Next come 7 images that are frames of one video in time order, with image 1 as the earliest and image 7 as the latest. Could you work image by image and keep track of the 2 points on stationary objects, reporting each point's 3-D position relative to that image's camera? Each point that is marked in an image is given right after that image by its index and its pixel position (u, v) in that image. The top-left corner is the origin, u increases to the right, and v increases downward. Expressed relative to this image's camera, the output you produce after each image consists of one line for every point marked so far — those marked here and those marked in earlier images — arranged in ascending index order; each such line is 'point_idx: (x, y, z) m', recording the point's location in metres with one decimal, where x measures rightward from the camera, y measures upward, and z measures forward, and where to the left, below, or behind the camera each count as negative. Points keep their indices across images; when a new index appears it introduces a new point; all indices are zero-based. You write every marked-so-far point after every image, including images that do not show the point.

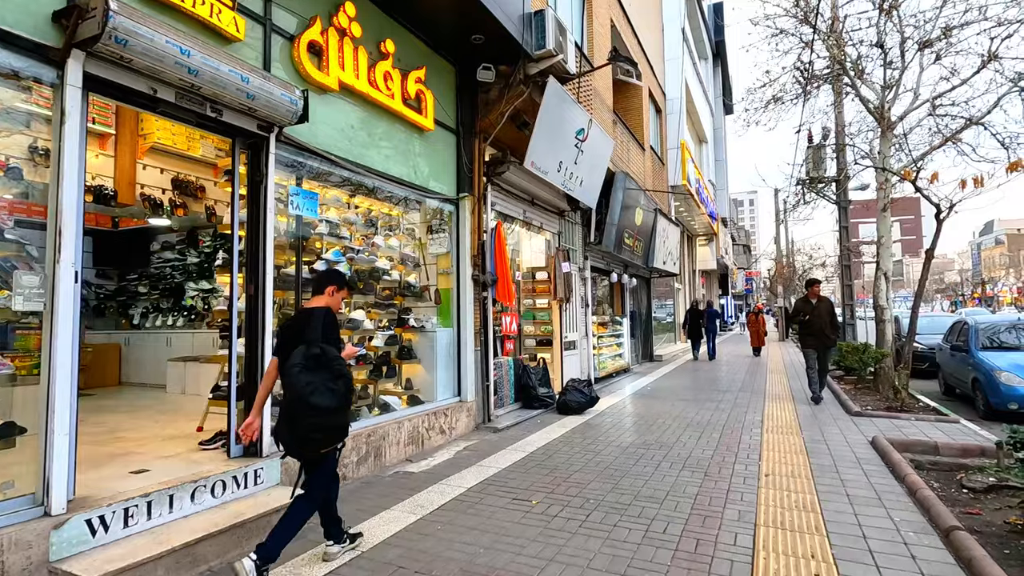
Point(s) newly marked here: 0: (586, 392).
0: (+1.2, -1.7, +8.6) m
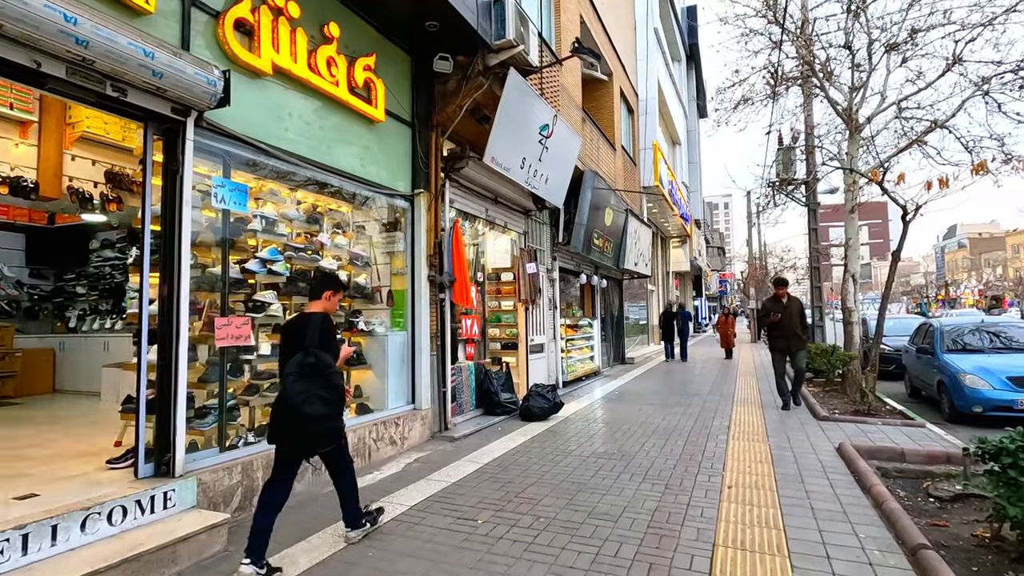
0: (+0.6, -1.7, +8.2) m
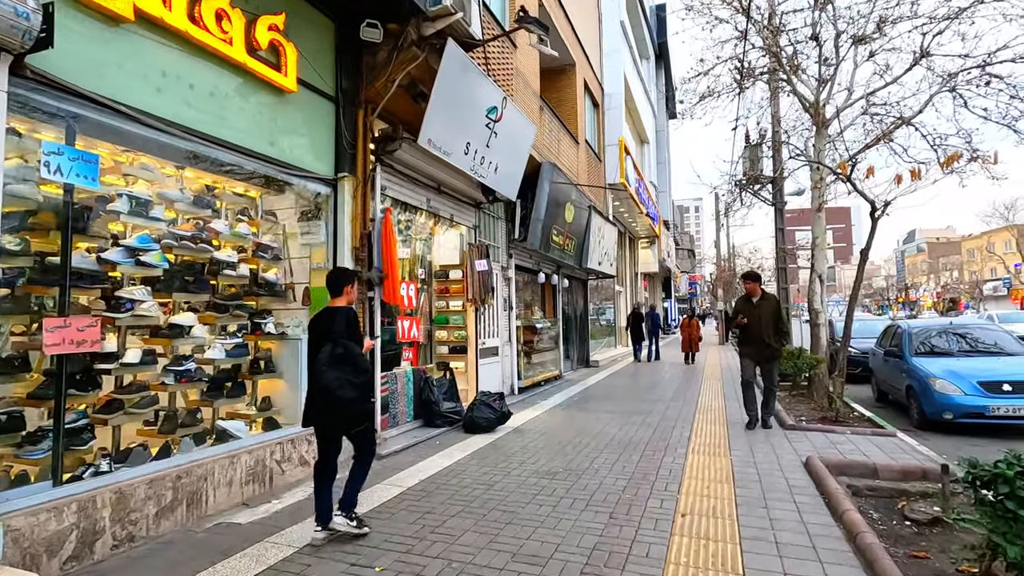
0: (-0.2, -1.7, +7.5) m
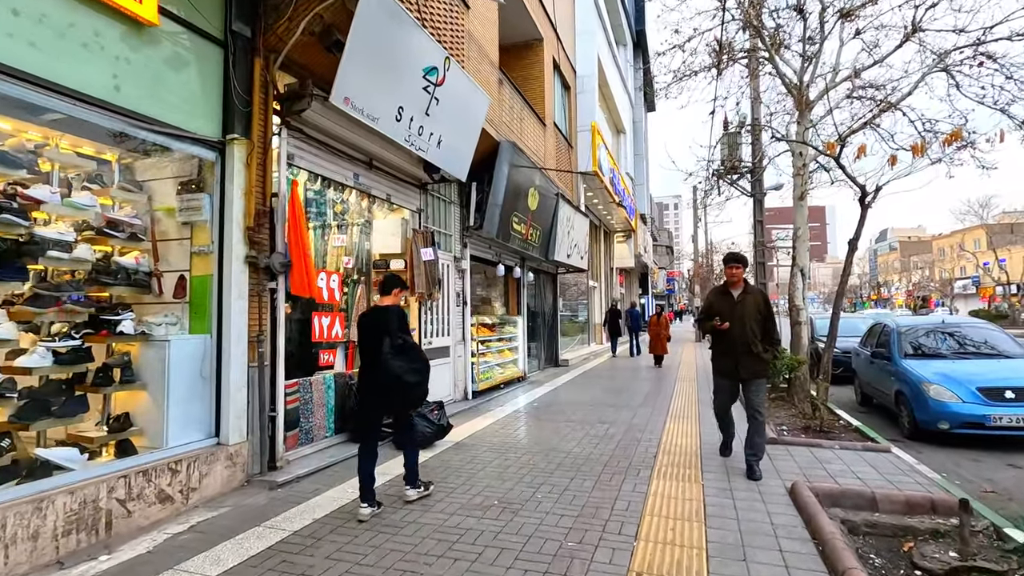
0: (-0.9, -1.6, +6.4) m
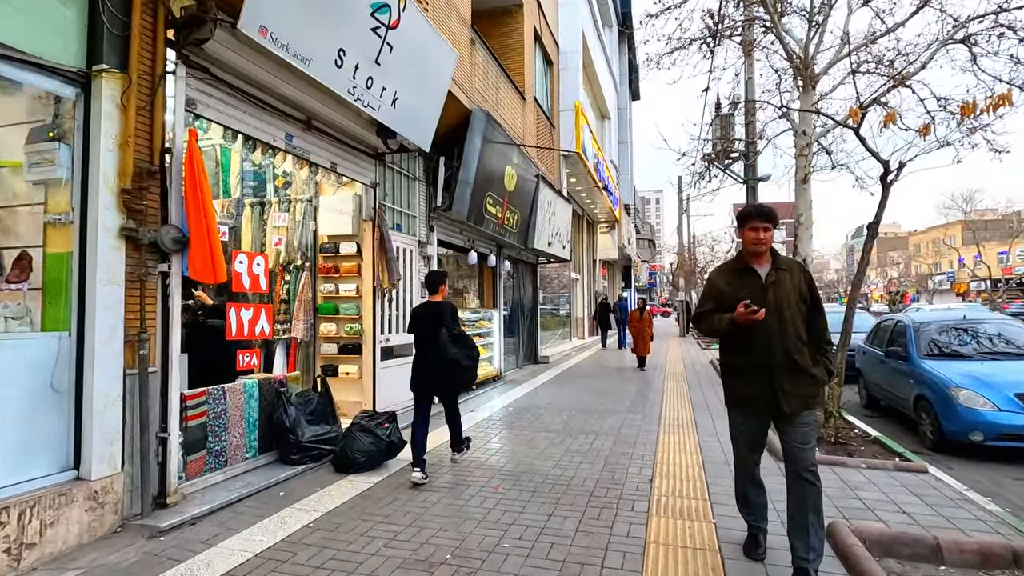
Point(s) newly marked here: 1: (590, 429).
0: (-1.3, -1.5, +5.3) m
1: (+1.0, -1.8, +7.0) m
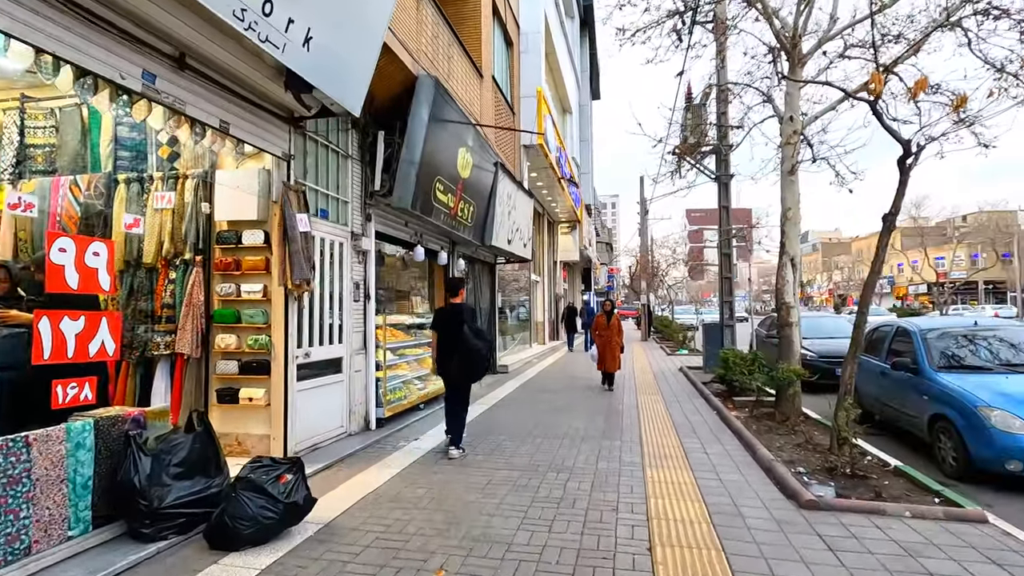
0: (-1.6, -1.5, +3.8) m
1: (+0.5, -1.9, +5.7) m
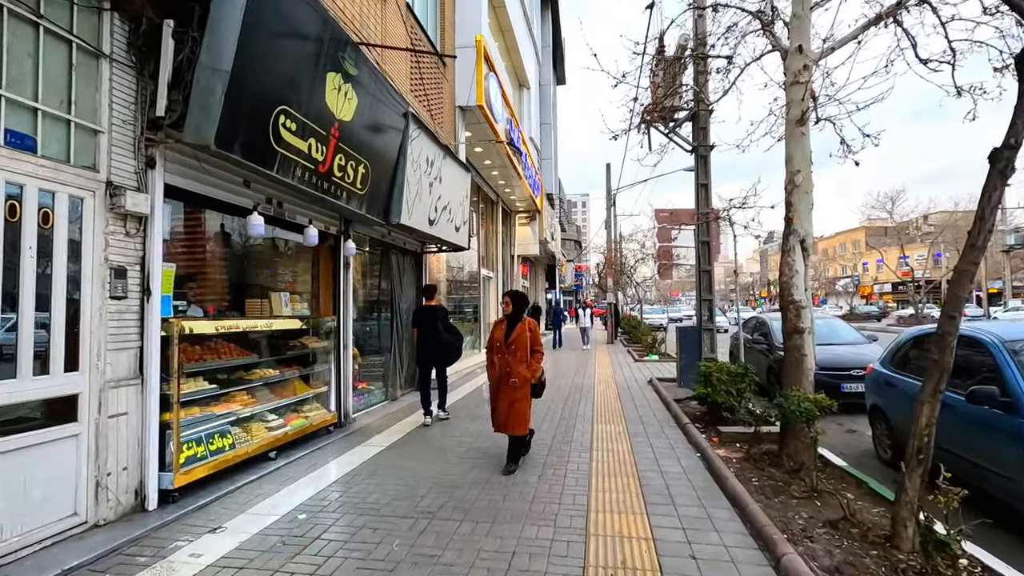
0: (-2.5, -1.4, +1.1) m
1: (-0.5, -1.8, +3.1) m
